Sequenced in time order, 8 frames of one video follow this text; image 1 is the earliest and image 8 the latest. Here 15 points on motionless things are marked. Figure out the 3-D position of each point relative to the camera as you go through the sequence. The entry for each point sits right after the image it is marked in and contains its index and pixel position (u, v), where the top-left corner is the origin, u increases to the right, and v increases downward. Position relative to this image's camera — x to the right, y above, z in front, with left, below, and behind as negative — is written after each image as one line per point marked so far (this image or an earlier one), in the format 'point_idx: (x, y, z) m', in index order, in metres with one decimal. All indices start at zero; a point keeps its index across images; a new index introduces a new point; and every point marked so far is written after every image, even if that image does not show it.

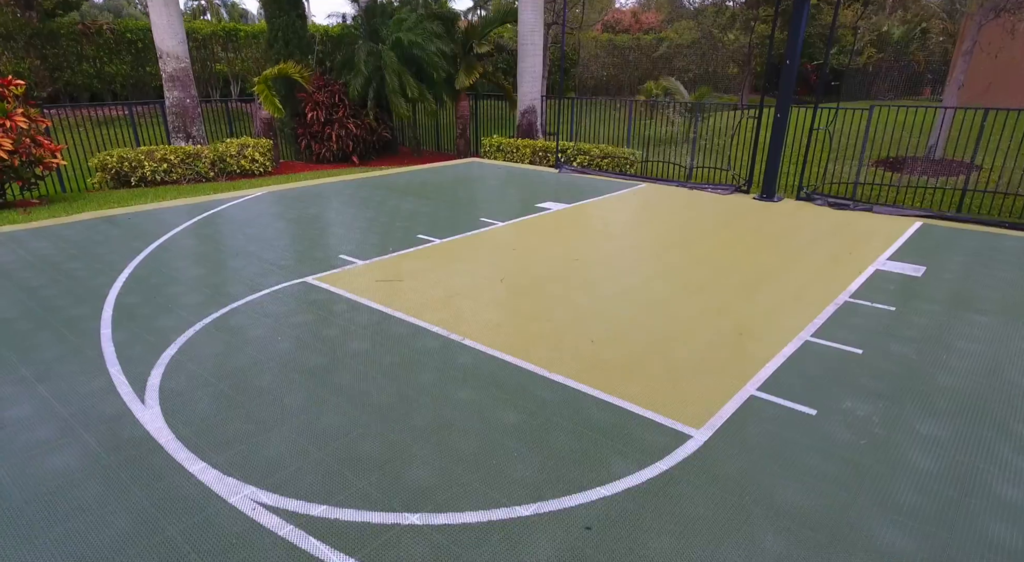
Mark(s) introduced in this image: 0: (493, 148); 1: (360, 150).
0: (-0.4, +2.3, +10.0) m
1: (-2.7, +2.4, +10.6) m
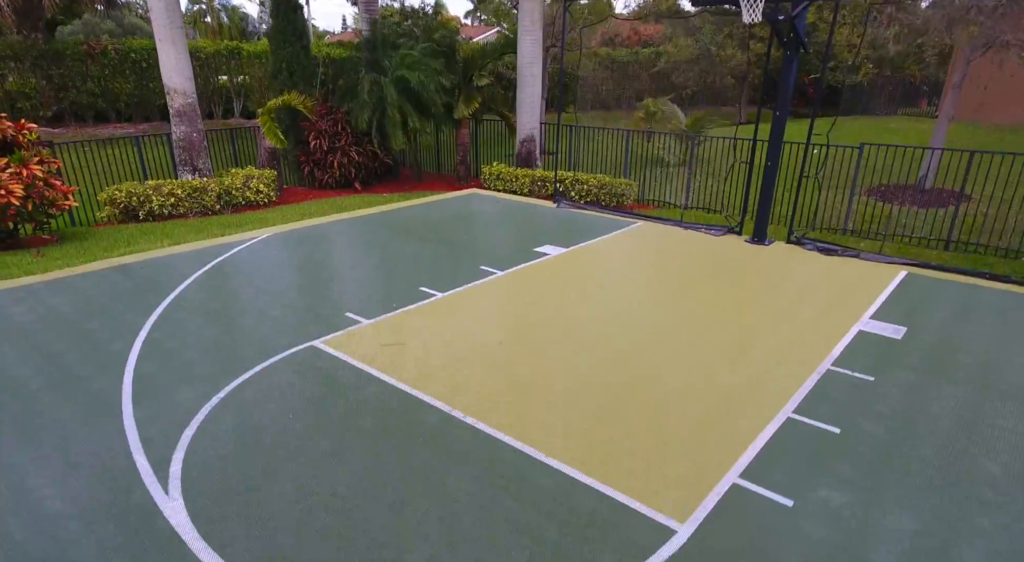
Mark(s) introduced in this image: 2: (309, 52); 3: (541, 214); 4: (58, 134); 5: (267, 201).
0: (-0.4, +1.8, +10.1) m
1: (-2.7, +2.0, +10.7) m
2: (-3.5, +3.9, +10.2) m
3: (+0.4, +0.9, +7.7) m
4: (-12.0, +3.9, +15.5) m
5: (-3.8, +1.3, +9.1) m
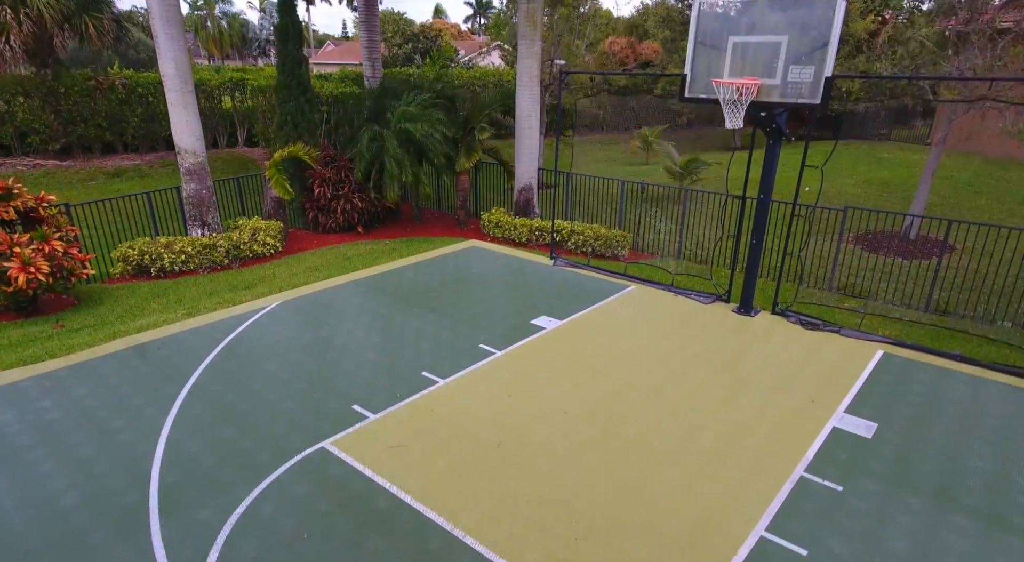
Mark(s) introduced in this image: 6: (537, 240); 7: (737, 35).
0: (-0.4, +1.0, +10.4) m
1: (-2.8, +1.2, +11.1) m
2: (-3.6, +3.1, +10.5) m
3: (+0.4, +0.1, +8.0) m
4: (-12.0, +3.1, +15.8) m
5: (-3.8, +0.5, +9.4) m
6: (+0.4, +0.7, +10.0) m
7: (+2.0, +2.2, +5.2) m
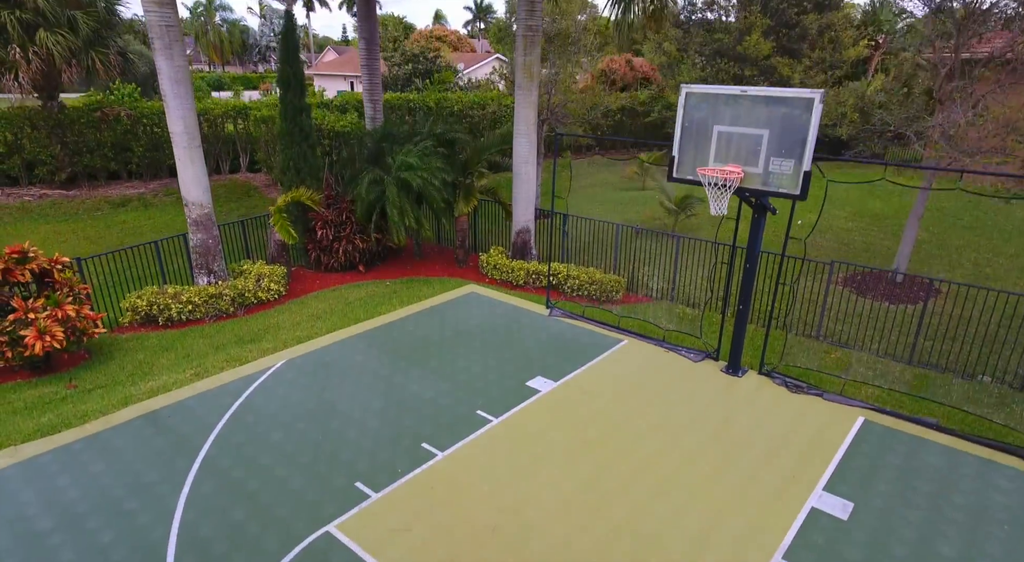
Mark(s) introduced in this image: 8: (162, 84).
0: (-0.5, +0.3, +10.7) m
1: (-2.8, +0.4, +11.3) m
2: (-3.6, +2.4, +10.7) m
3: (+0.3, -0.7, +8.2) m
4: (-12.0, +2.3, +16.1) m
5: (-3.9, -0.3, +9.7) m
6: (+0.4, 0.0, +10.3) m
7: (+1.9, +1.4, +5.4) m
8: (-4.9, +2.8, +8.2) m
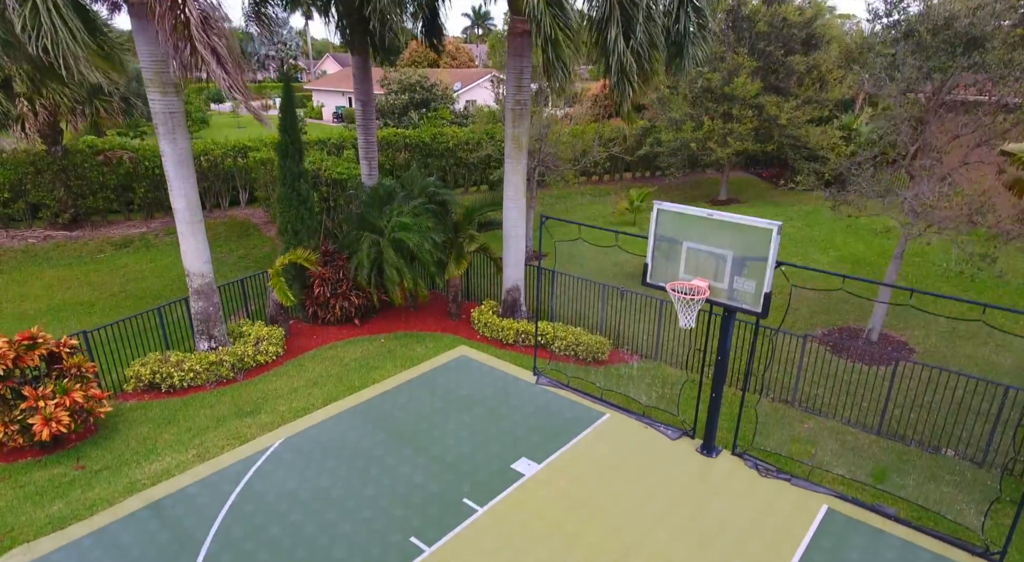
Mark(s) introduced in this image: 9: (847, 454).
0: (-0.6, -0.8, +11.1) m
1: (-3.0, -0.6, +11.7) m
2: (-3.8, +1.3, +11.1) m
3: (+0.1, -1.7, +8.6) m
4: (-12.2, +1.2, +16.4) m
5: (-4.1, -1.3, +10.0) m
6: (+0.2, -1.1, +10.6) m
7: (+1.8, +0.4, +5.8) m
8: (-5.1, +1.7, +8.6) m
9: (+4.4, -2.3, +7.6) m
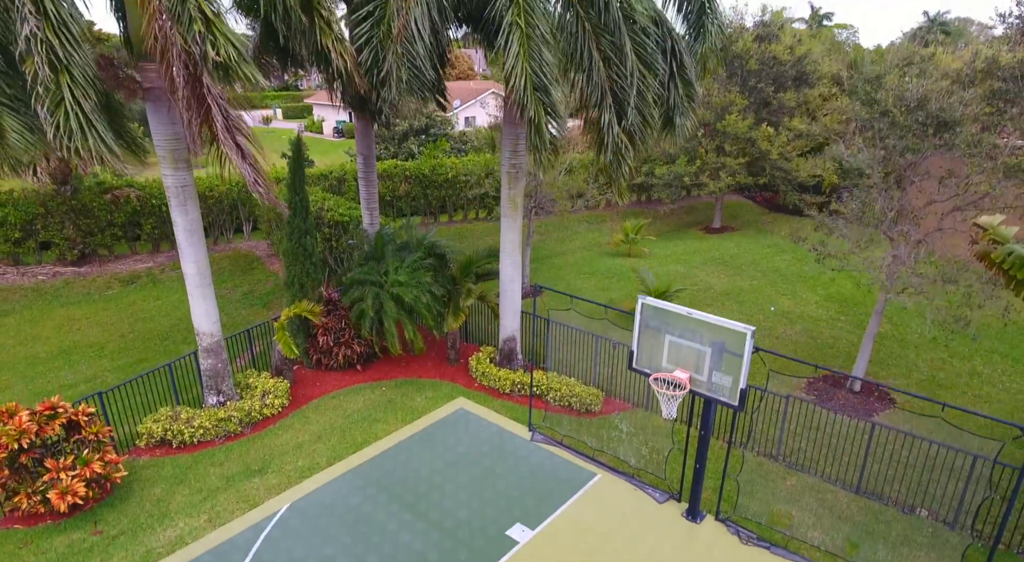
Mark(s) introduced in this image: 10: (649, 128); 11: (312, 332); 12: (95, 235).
0: (-0.7, -1.8, +11.5) m
1: (-3.1, -1.6, +12.1) m
2: (-3.8, +0.3, +11.5) m
3: (+0.1, -2.7, +9.0) m
4: (-12.3, +0.2, +16.8) m
5: (-4.1, -2.3, +10.4) m
6: (+0.1, -2.1, +11.0) m
7: (+1.7, -0.6, +6.2) m
8: (-5.2, +0.7, +9.0) m
9: (+4.3, -3.2, +8.0) m
10: (+2.0, +2.2, +8.6) m
11: (-4.1, -1.0, +11.9) m
12: (-12.1, +1.3, +17.0) m
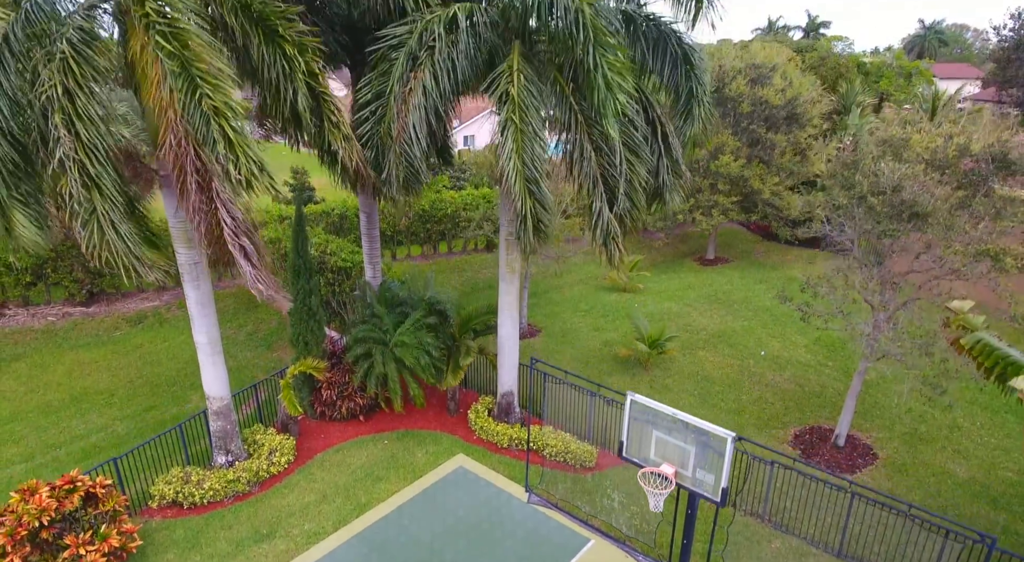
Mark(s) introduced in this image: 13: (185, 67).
0: (-0.7, -2.9, +11.9) m
1: (-3.1, -2.8, +12.5) m
2: (-3.9, -0.8, +12.0) m
3: (0.0, -3.8, +9.4) m
4: (-12.4, -1.0, +17.2) m
5: (-4.2, -3.5, +10.8) m
6: (+0.1, -3.2, +11.5) m
7: (+1.7, -1.7, +6.7) m
8: (-5.2, -0.4, +9.5) m
9: (+4.3, -4.4, +8.5) m
10: (+2.0, +1.1, +9.0) m
11: (-4.1, -2.2, +12.3) m
12: (-12.2, +0.1, +17.4) m
13: (-3.6, +2.3, +6.5) m
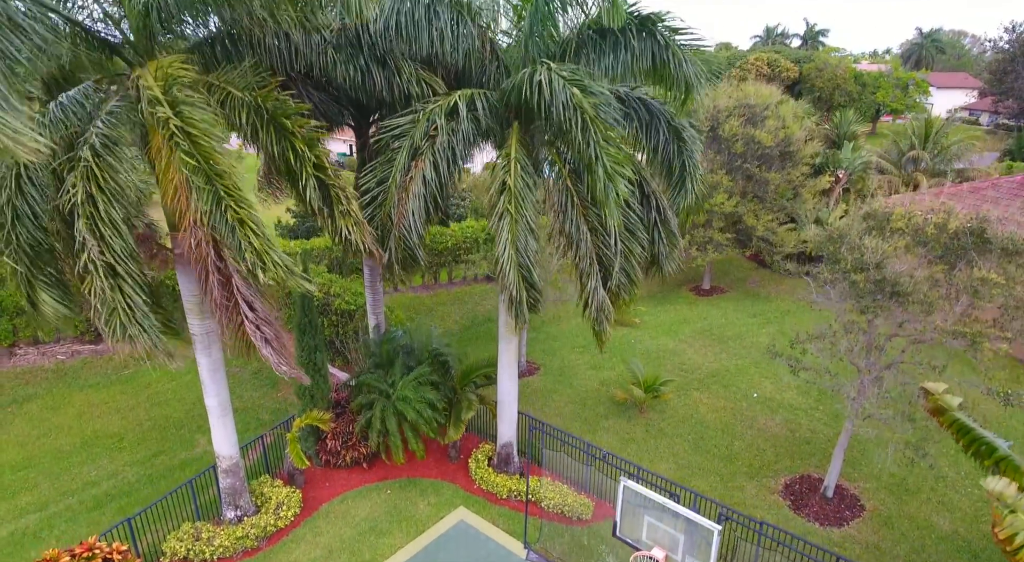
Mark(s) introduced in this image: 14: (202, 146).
0: (-0.8, -4.1, +12.3) m
1: (-3.1, -3.9, +12.9) m
2: (-3.9, -2.0, +12.3) m
3: (0.0, -5.0, +9.8) m
4: (-12.4, -2.2, +17.6) m
5: (-4.2, -4.6, +11.2) m
6: (+0.1, -4.4, +11.8) m
7: (+1.7, -2.8, +7.1) m
8: (-5.2, -1.6, +9.8) m
9: (+4.3, -5.5, +8.8) m
10: (+1.9, 0.0, +9.4) m
11: (-4.1, -3.3, +12.7) m
12: (-12.2, -1.0, +17.8) m
13: (-3.6, +1.2, +6.9) m
14: (-3.7, +1.6, +6.9) m
